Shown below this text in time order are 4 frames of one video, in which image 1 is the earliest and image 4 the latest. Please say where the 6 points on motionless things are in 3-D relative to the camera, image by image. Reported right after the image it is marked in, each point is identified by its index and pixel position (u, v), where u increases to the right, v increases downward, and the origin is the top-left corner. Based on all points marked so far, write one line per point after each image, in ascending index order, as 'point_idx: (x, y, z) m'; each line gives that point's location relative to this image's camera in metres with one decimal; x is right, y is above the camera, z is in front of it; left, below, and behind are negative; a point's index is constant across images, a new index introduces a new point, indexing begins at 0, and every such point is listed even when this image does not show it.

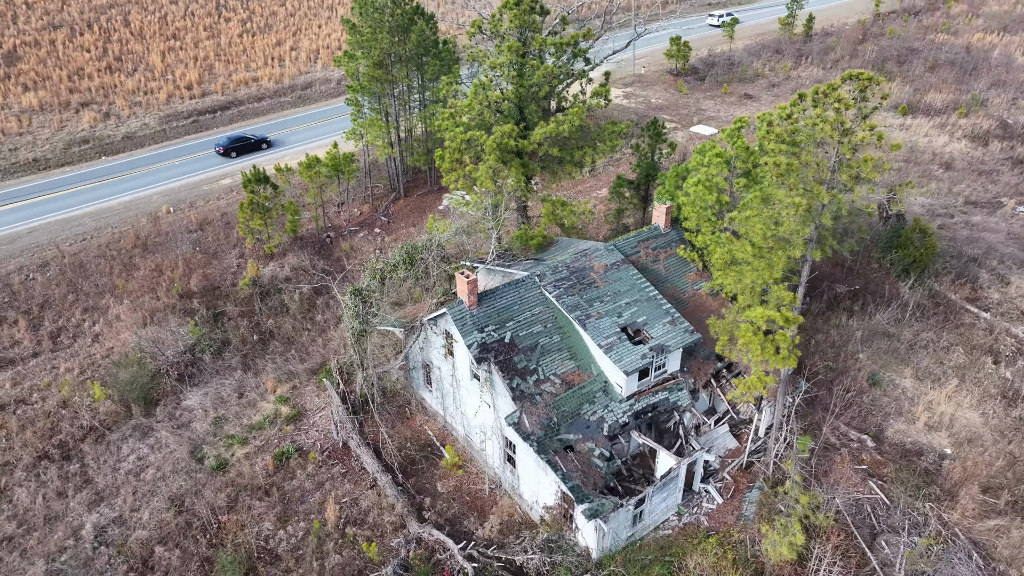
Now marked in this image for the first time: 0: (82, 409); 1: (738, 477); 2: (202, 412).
0: (-11.9, -3.3, +19.4) m
1: (+5.5, -4.6, +17.1) m
2: (-8.6, -3.4, +19.5) m
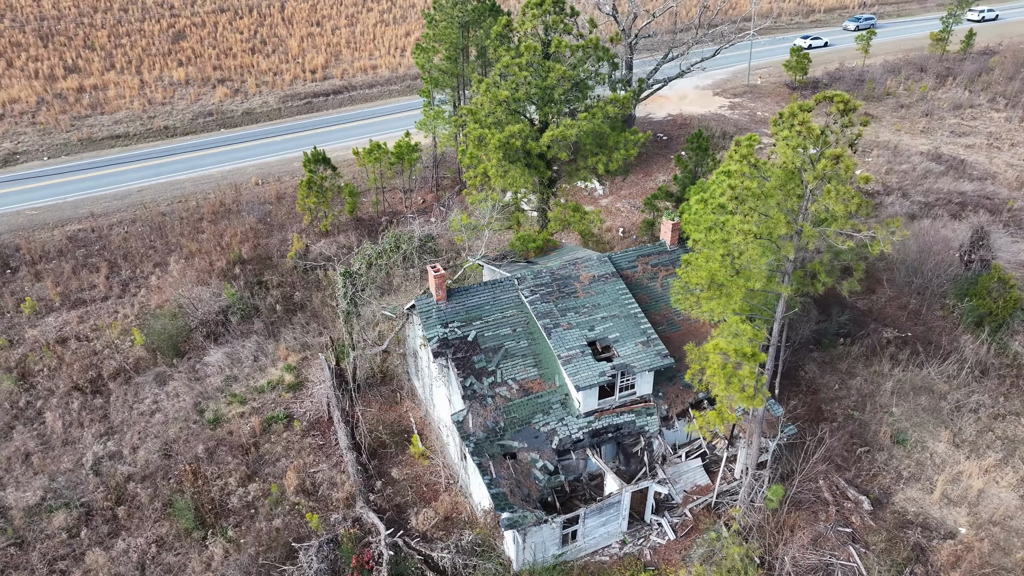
0: (-12.1, -2.0, +21.7) m
1: (+4.3, -5.2, +16.0) m
2: (-8.9, -2.4, +21.1) m
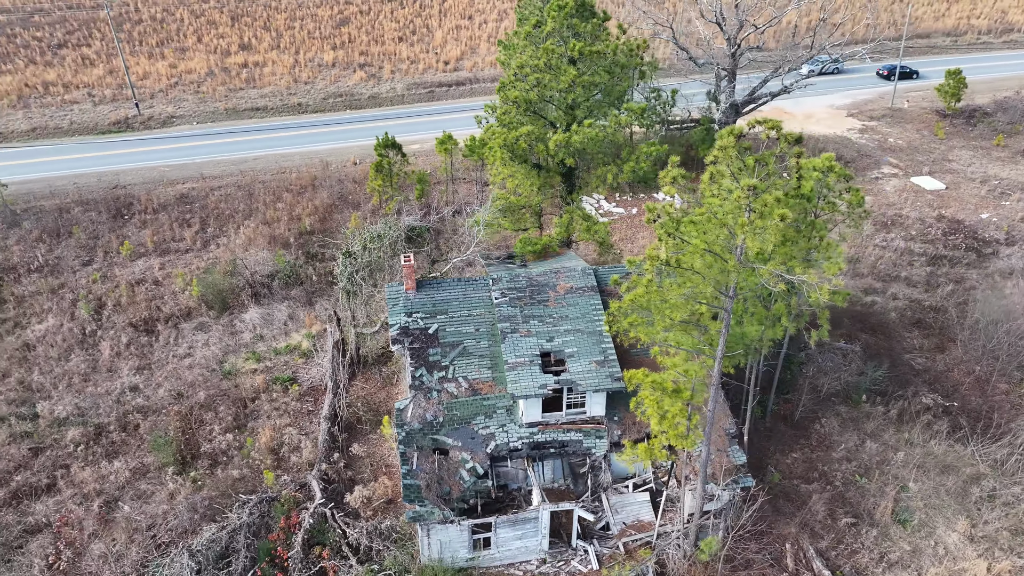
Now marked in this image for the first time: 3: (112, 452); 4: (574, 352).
0: (-11.5, -0.4, +24.2) m
1: (+2.6, -5.7, +15.2) m
2: (-8.6, -1.3, +23.0) m
3: (-10.4, -4.2, +18.1) m
4: (+1.4, -1.4, +15.5) m
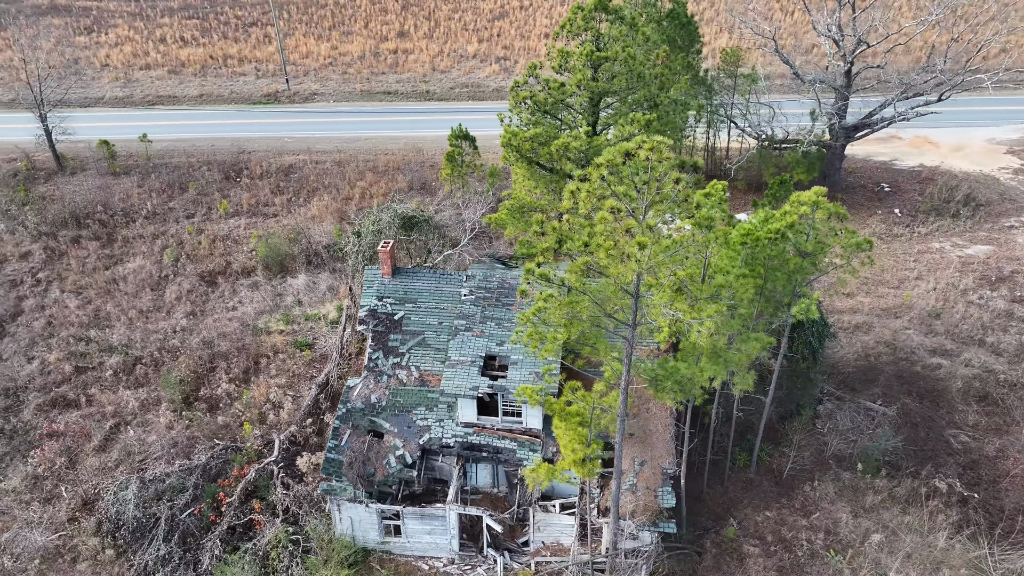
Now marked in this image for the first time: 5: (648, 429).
0: (-10.1, +1.2, +26.6) m
1: (+0.7, -6.0, +14.7) m
2: (-7.7, -0.1, +24.8) m
3: (-11.0, -2.7, +20.5) m
4: (+0.1, -1.6, +15.2) m
5: (+2.9, -3.1, +15.3) m
